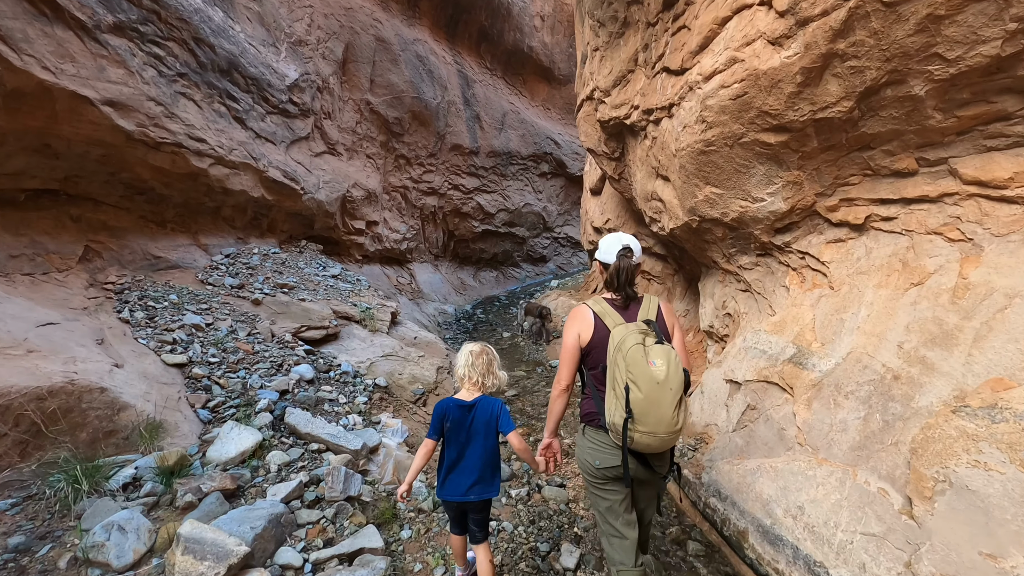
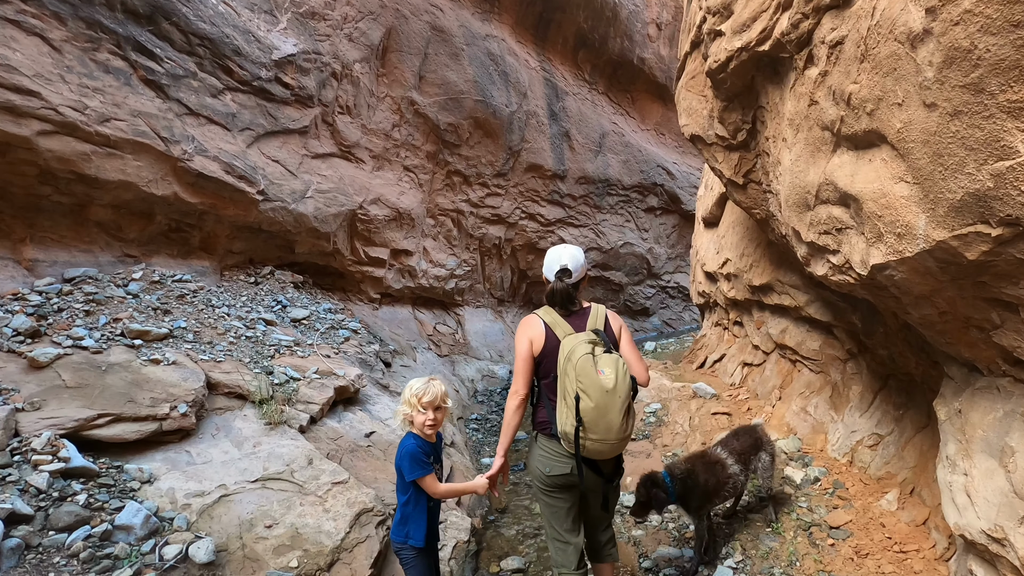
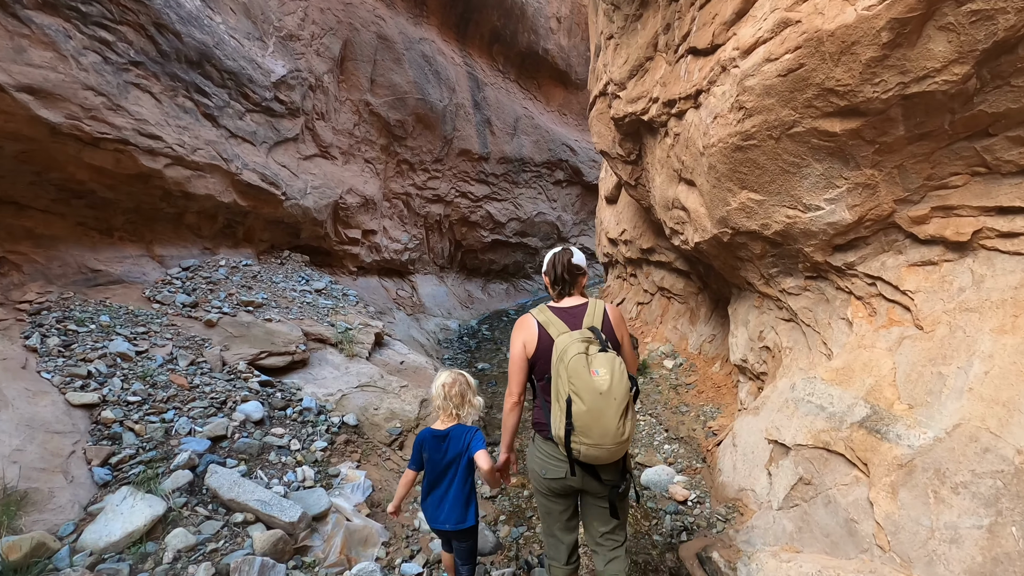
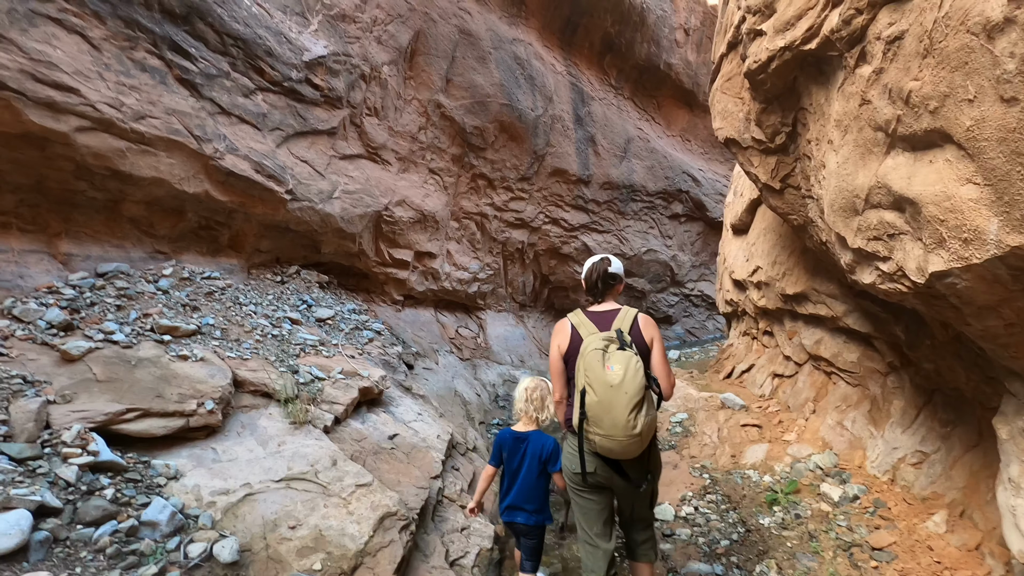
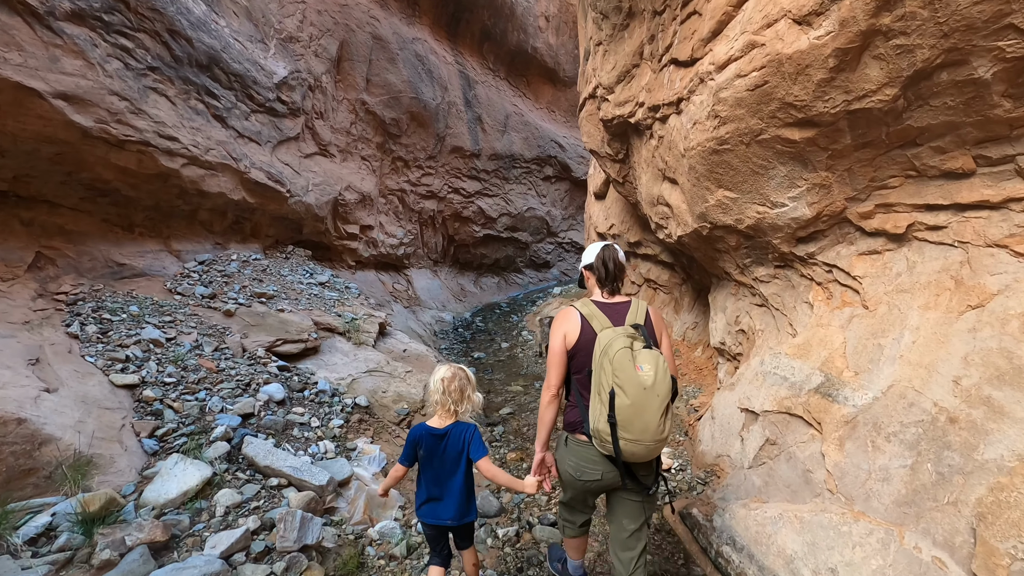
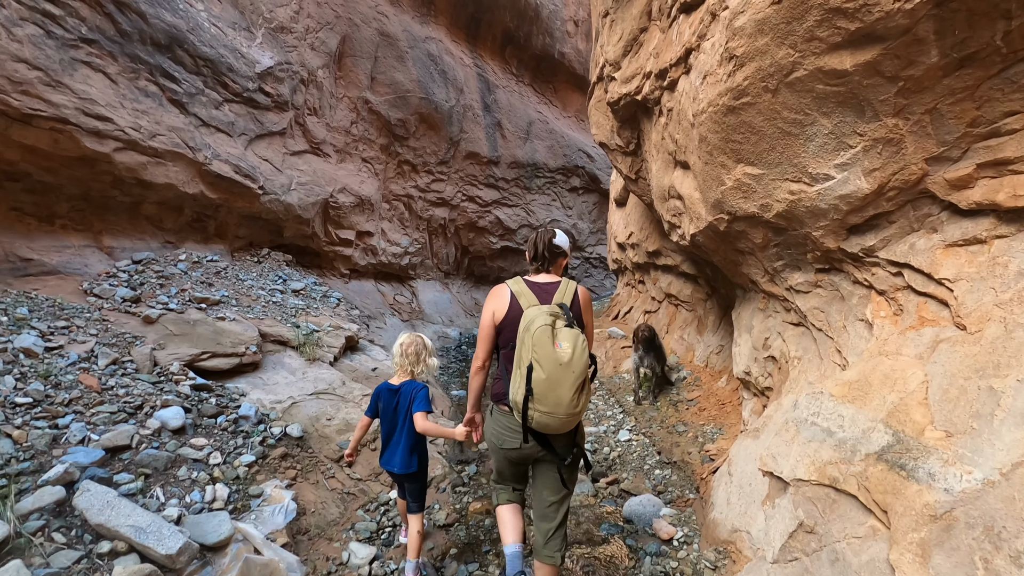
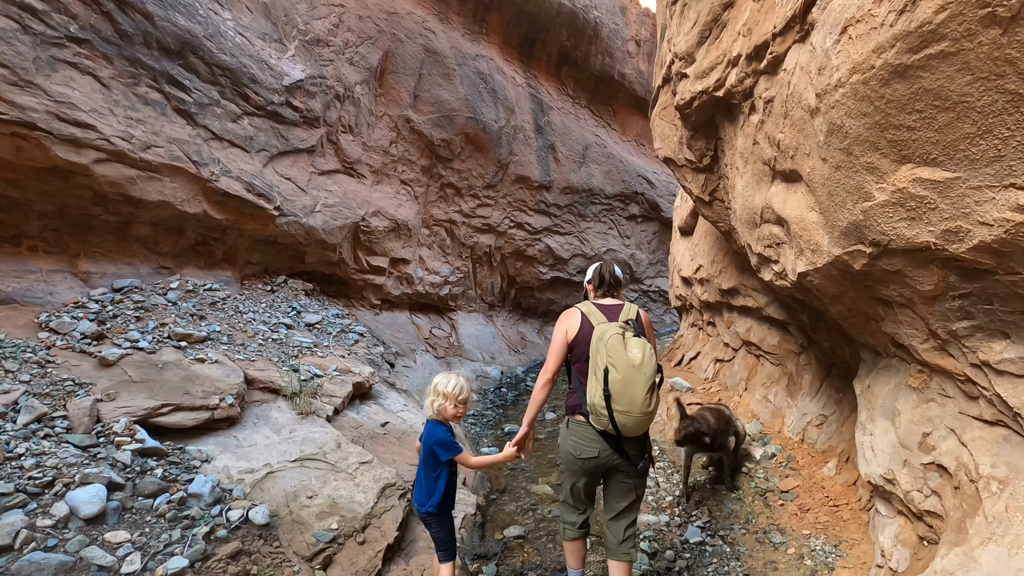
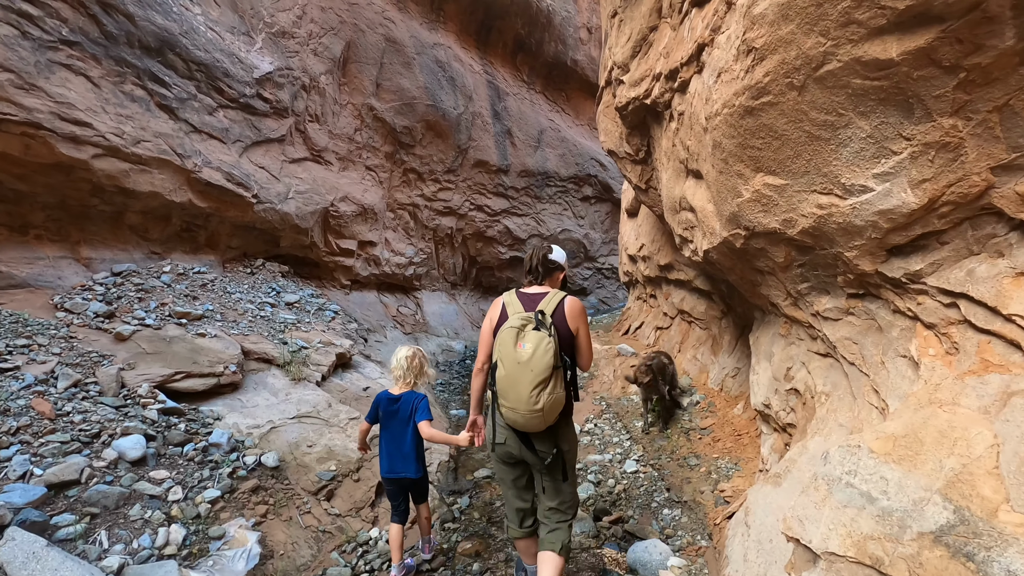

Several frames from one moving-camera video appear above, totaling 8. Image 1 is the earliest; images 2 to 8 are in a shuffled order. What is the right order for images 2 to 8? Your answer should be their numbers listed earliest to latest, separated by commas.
5, 3, 6, 8, 7, 2, 4
